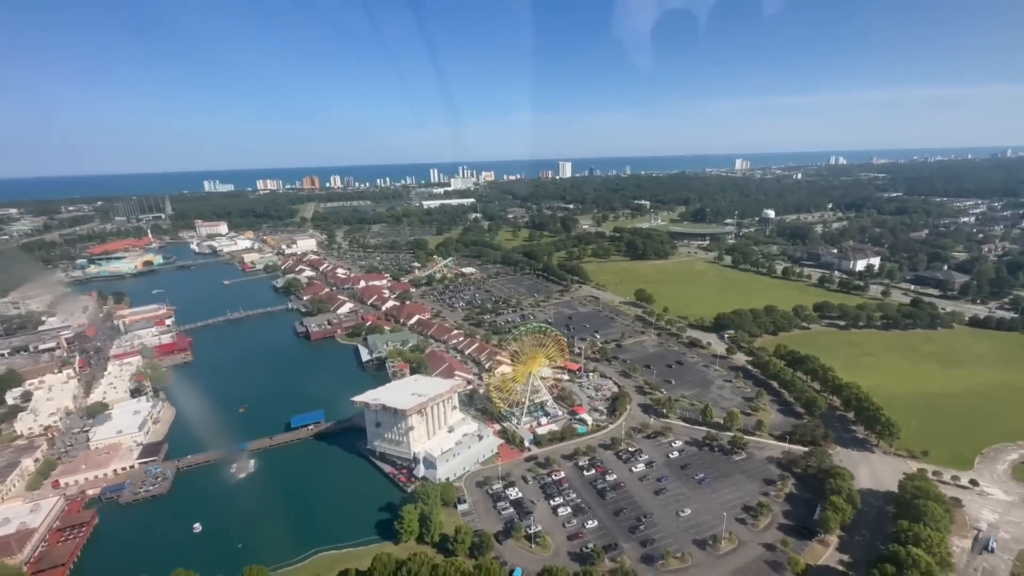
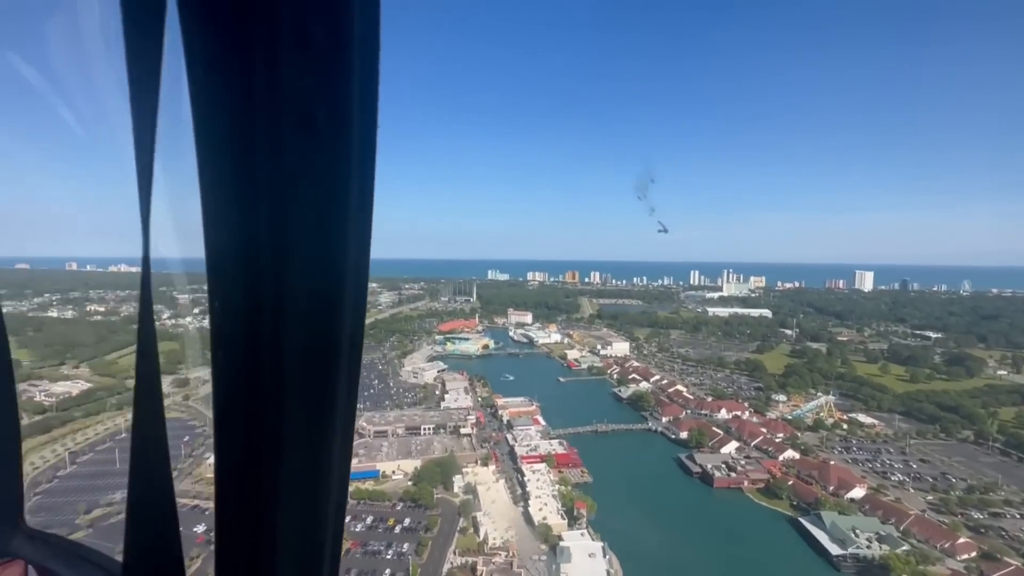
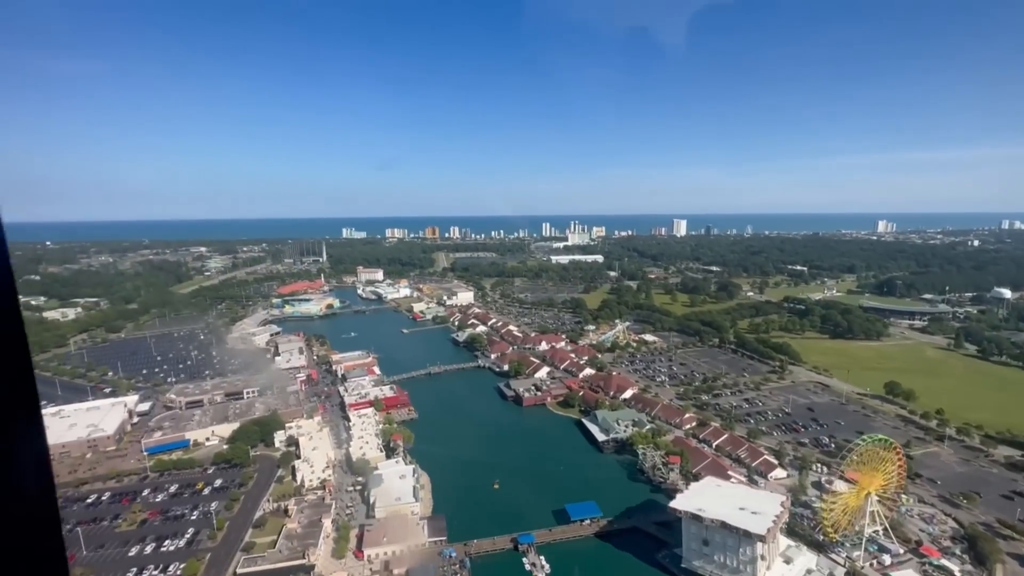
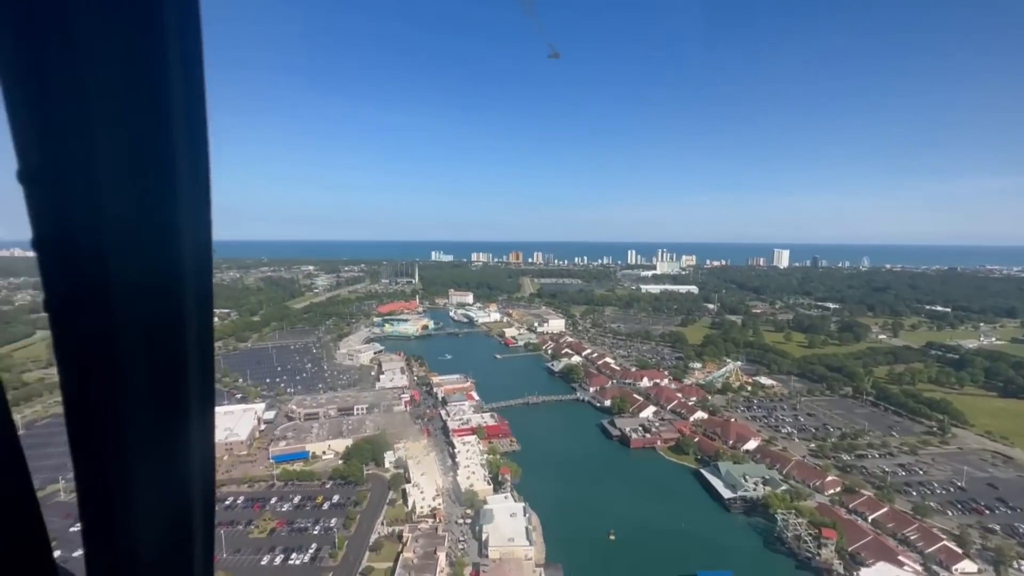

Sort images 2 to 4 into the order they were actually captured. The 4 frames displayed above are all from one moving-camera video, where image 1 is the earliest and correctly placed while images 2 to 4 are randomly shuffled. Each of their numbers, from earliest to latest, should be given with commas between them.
3, 4, 2
